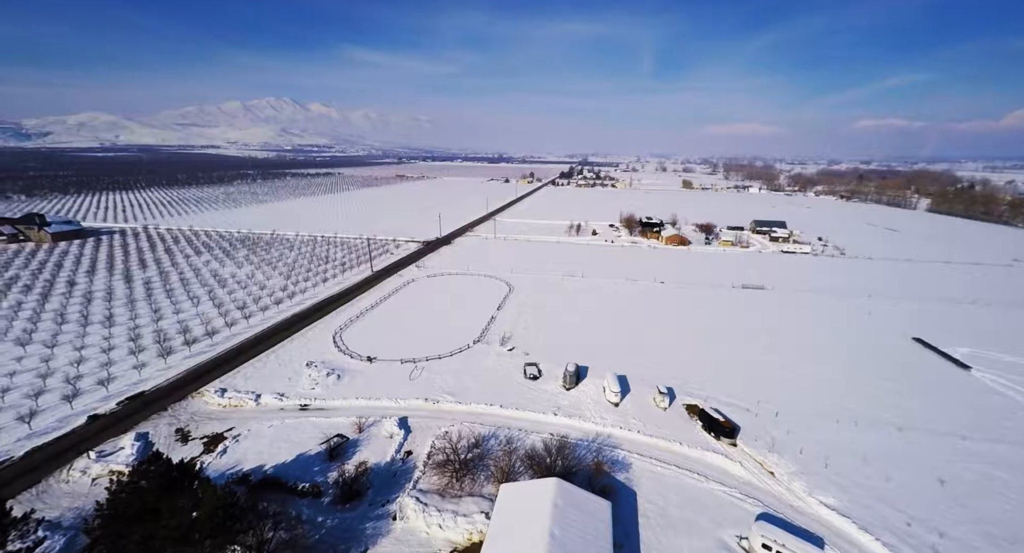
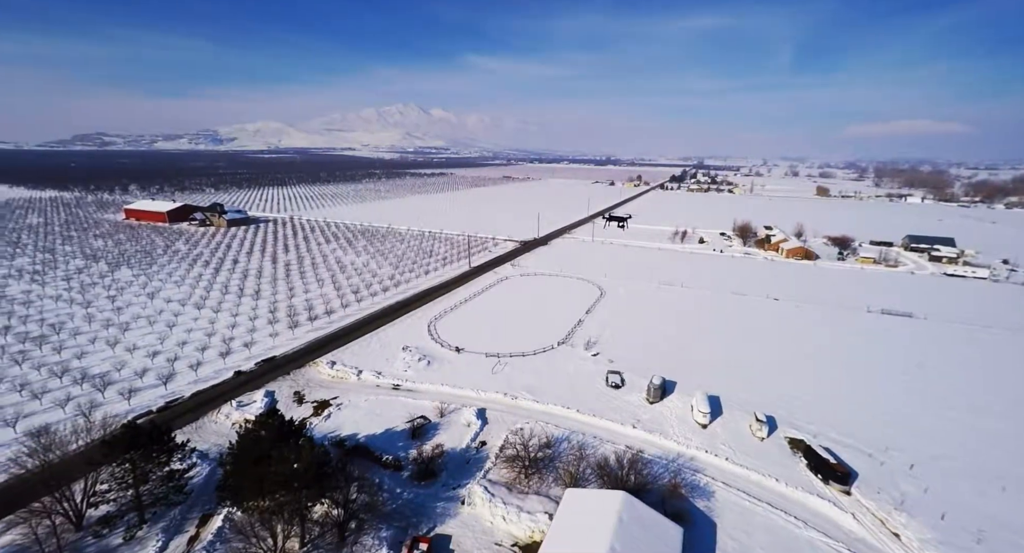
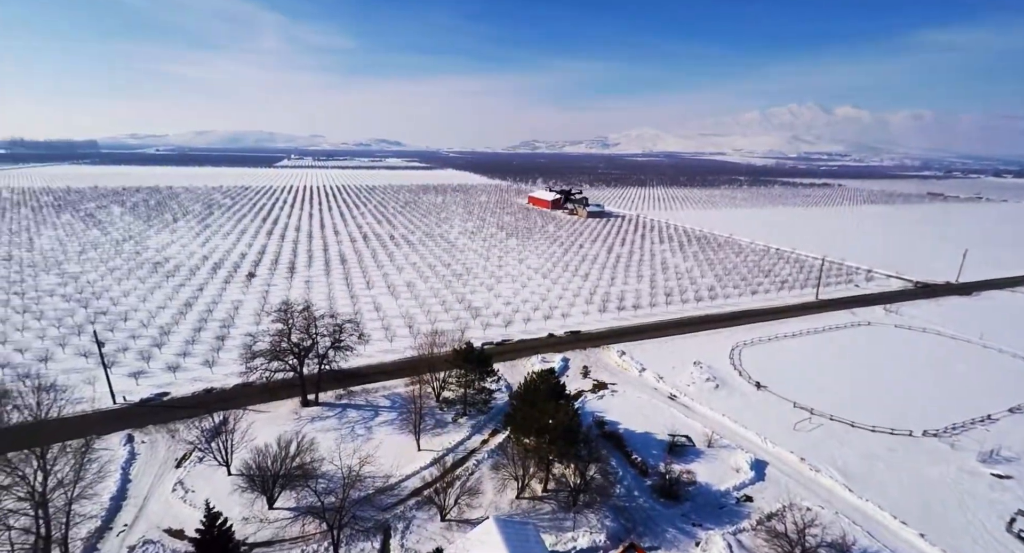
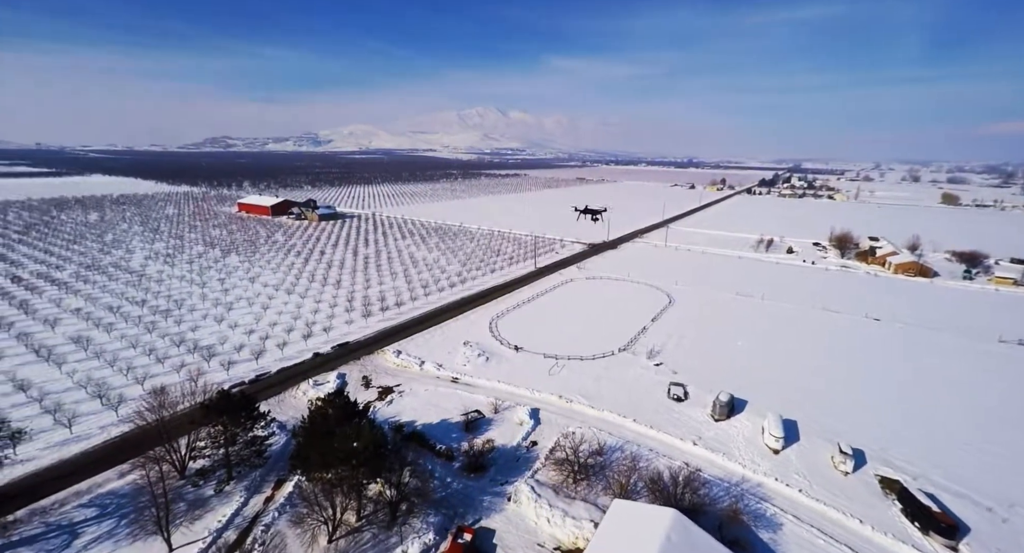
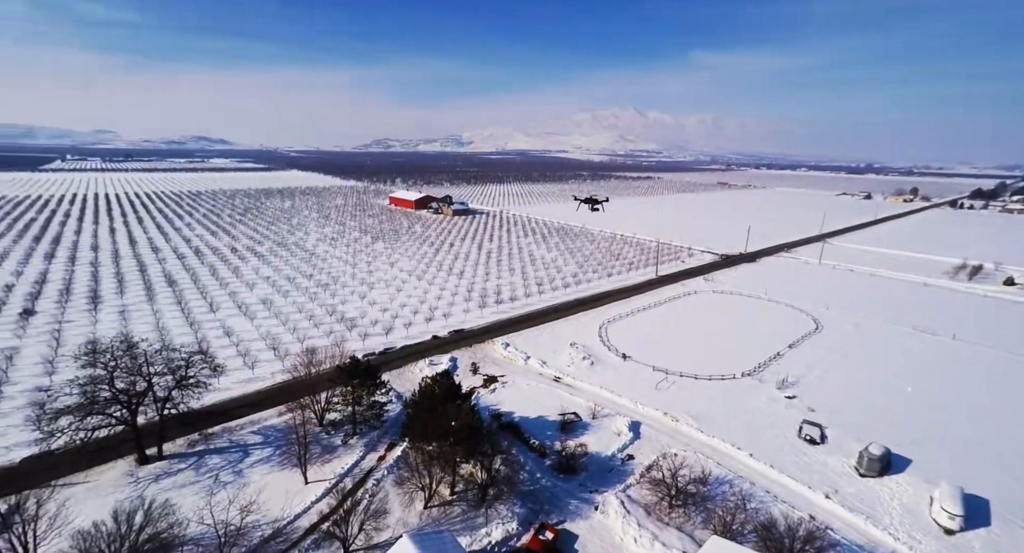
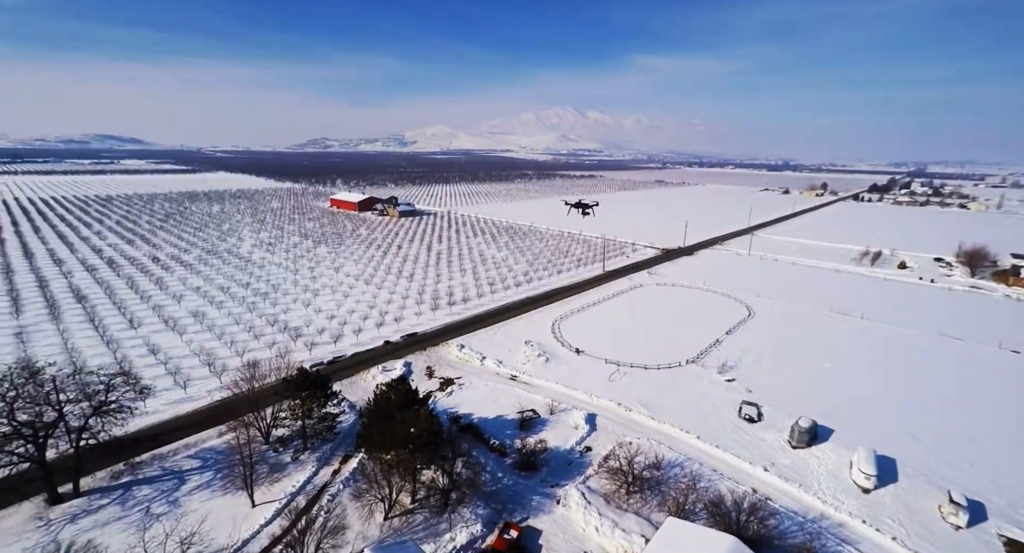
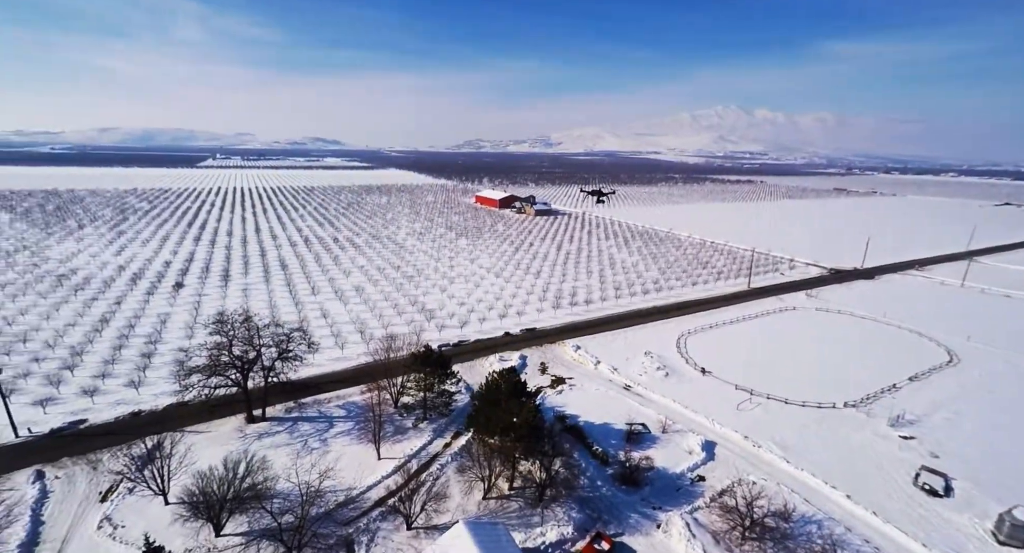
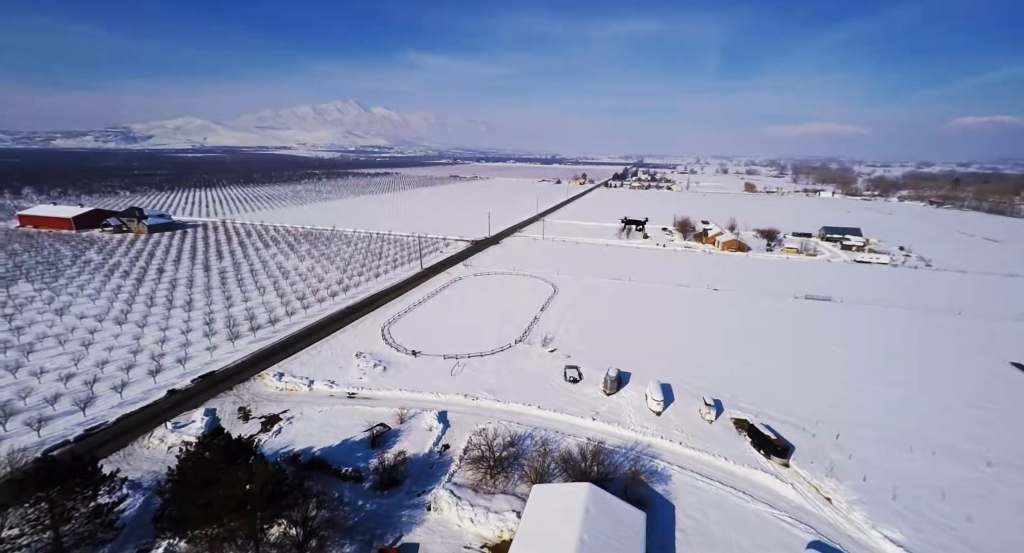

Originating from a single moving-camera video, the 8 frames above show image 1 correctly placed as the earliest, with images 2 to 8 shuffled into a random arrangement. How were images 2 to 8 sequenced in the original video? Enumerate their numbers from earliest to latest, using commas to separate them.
8, 2, 4, 6, 5, 7, 3
